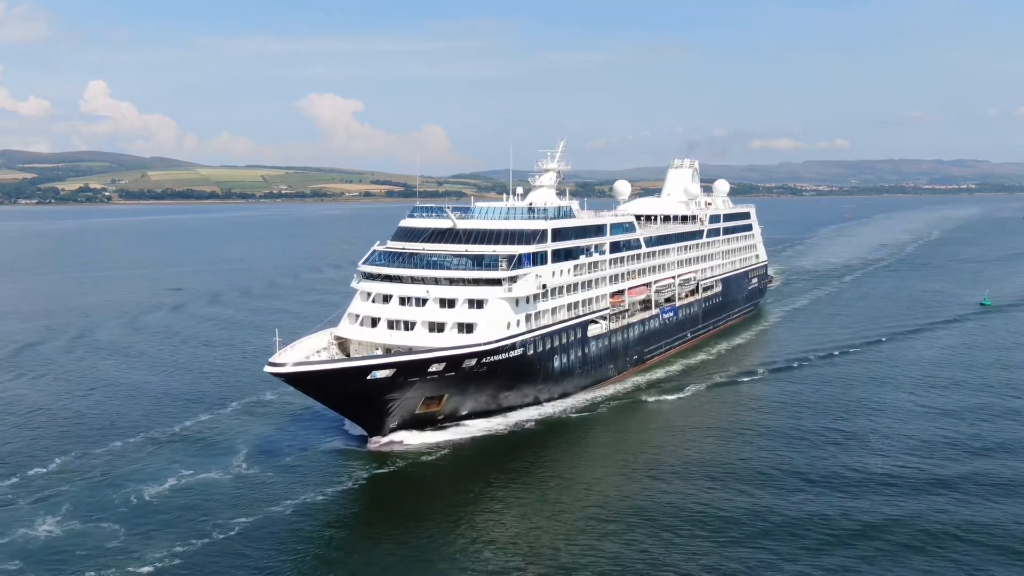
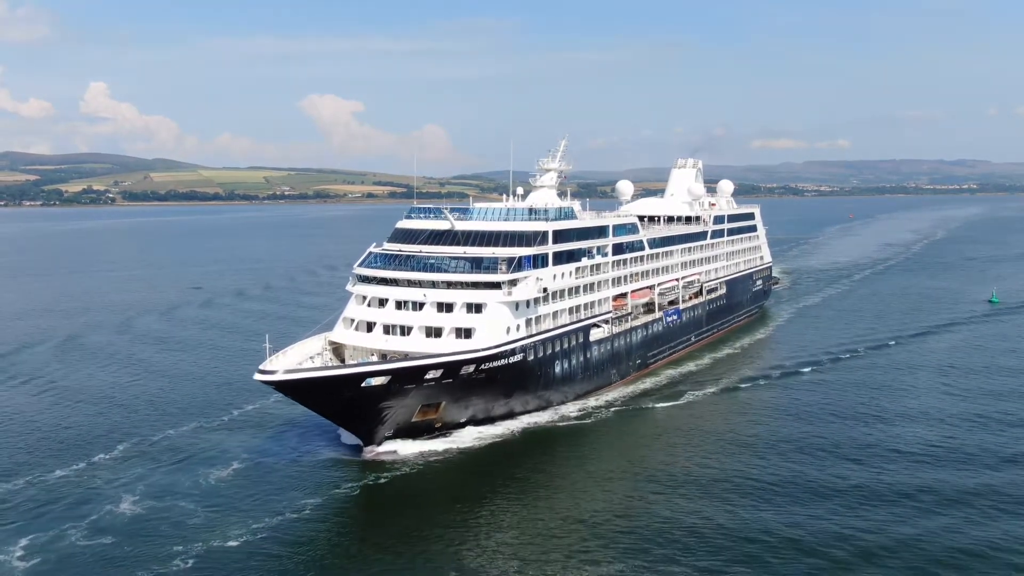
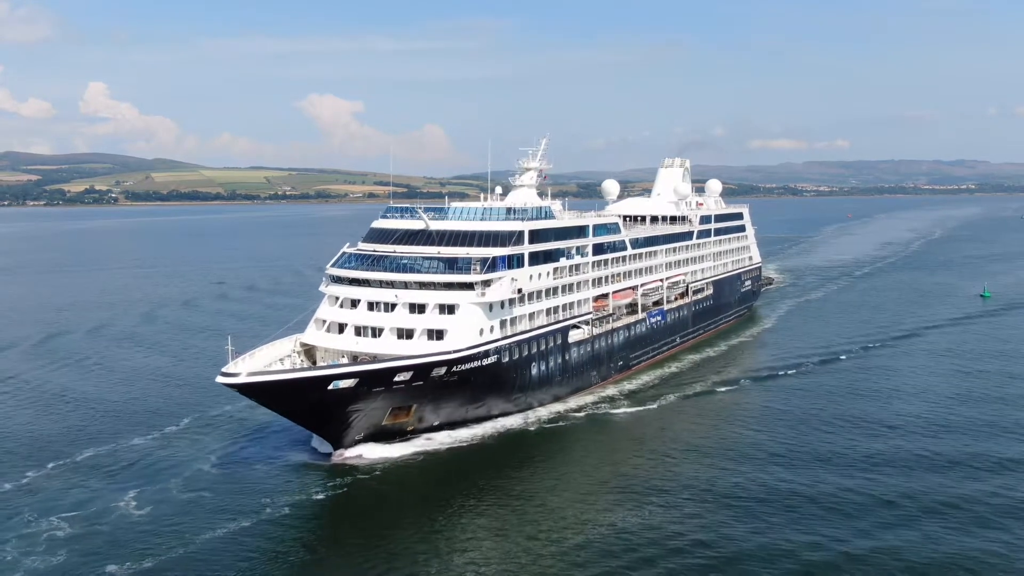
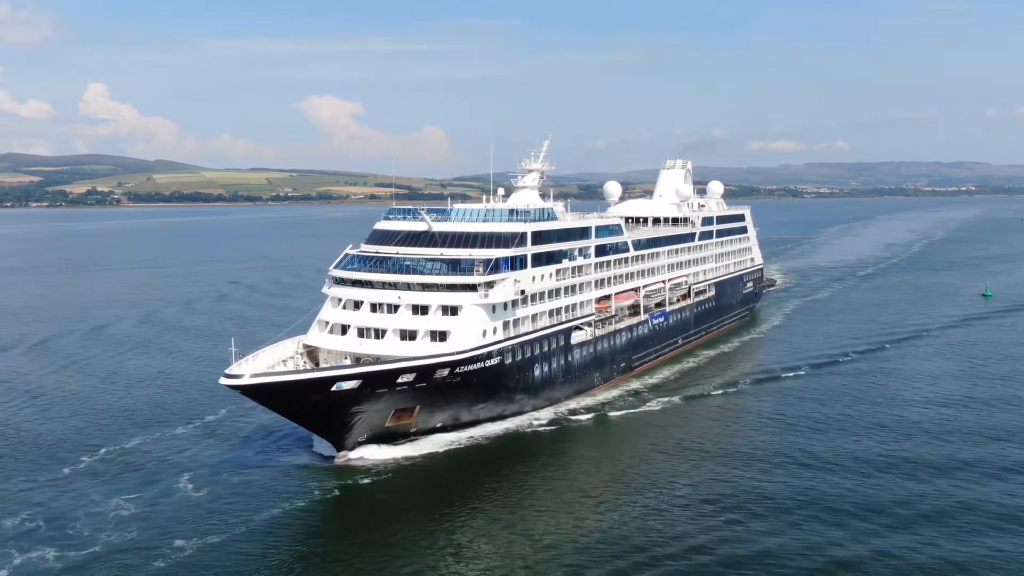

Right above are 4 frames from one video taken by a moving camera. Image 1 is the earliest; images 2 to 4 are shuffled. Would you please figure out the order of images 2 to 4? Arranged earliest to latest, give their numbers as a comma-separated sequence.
2, 3, 4
